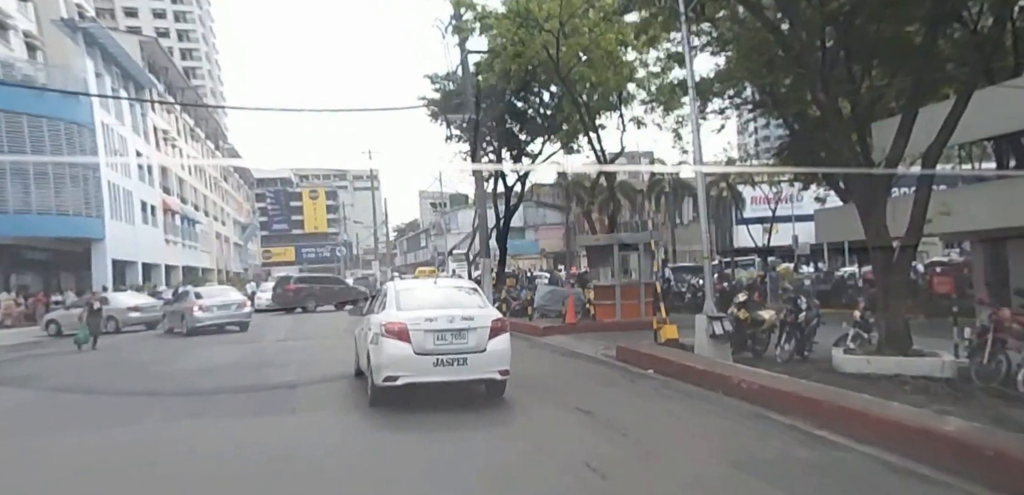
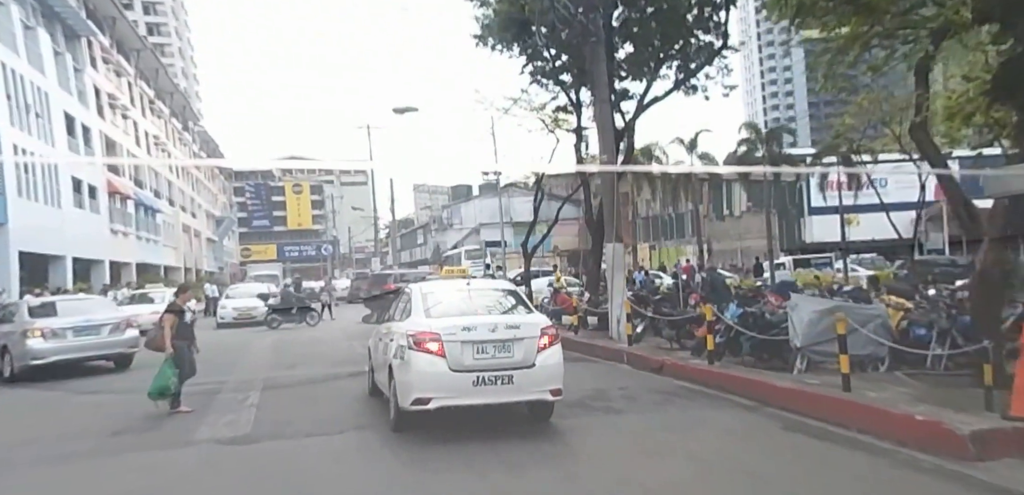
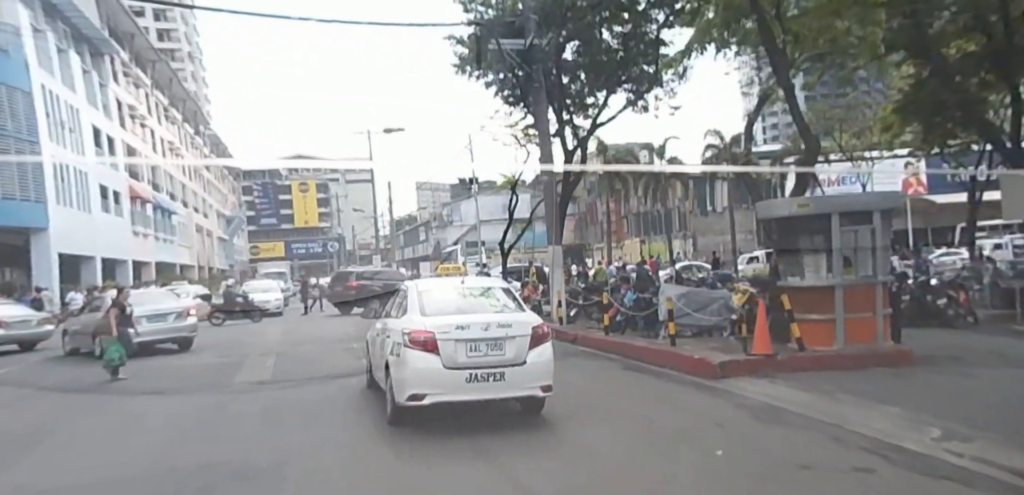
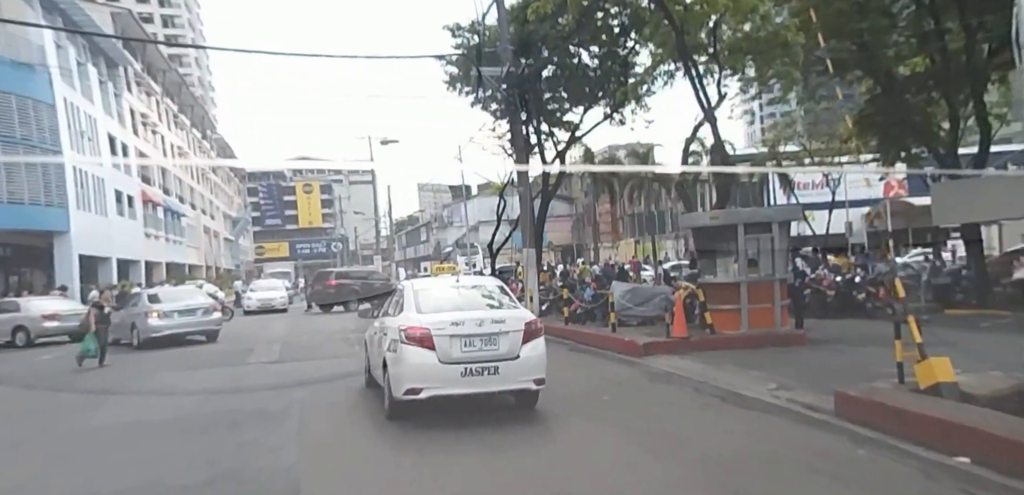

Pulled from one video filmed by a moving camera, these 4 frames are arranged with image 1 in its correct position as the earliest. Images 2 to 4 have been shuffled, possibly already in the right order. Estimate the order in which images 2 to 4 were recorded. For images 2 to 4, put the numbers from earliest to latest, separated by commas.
4, 3, 2
